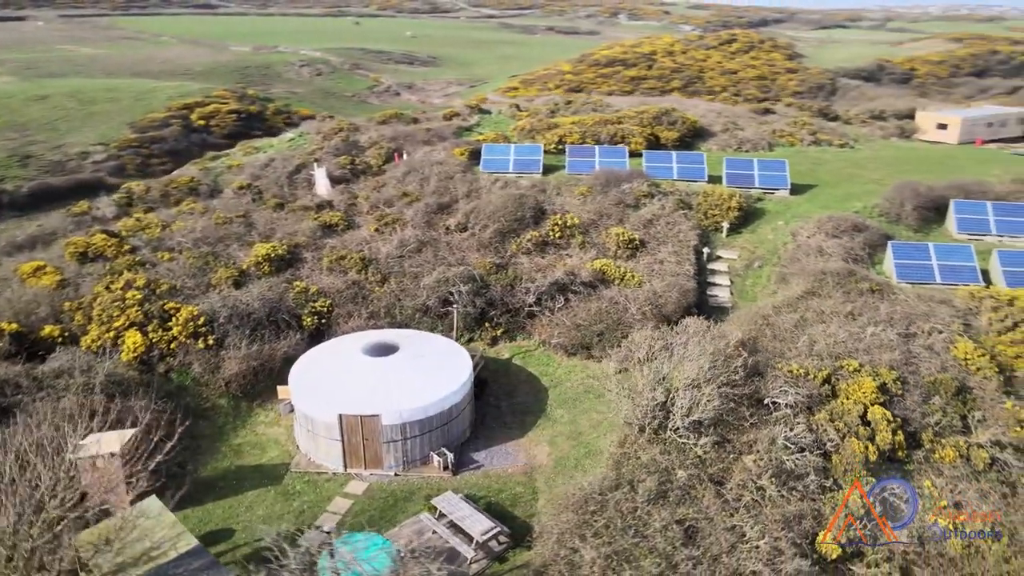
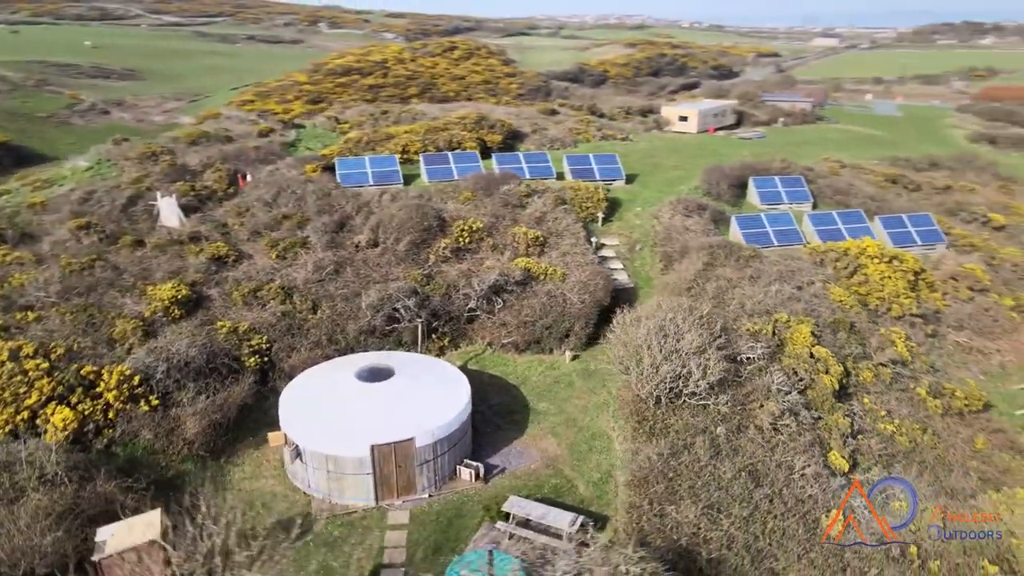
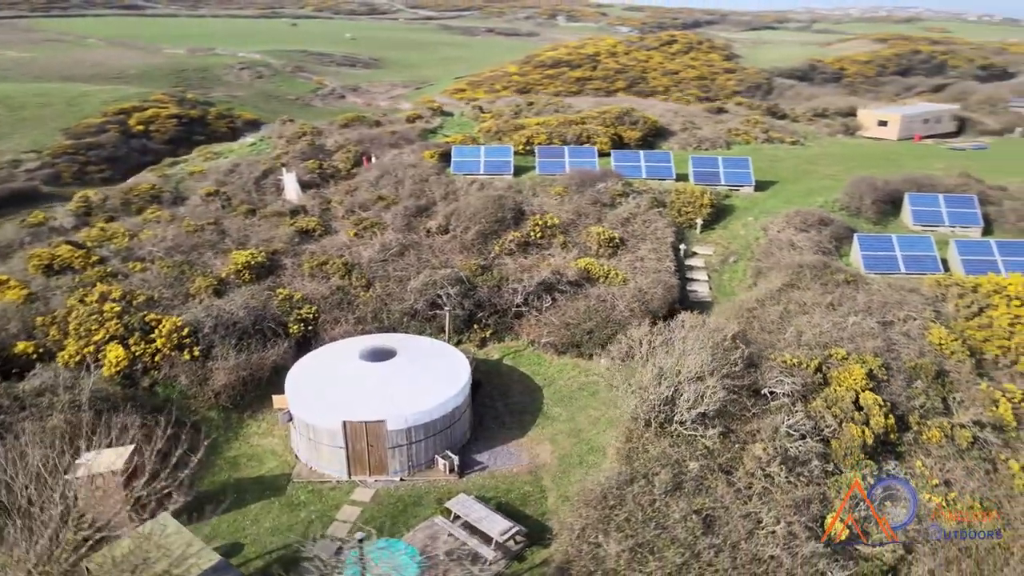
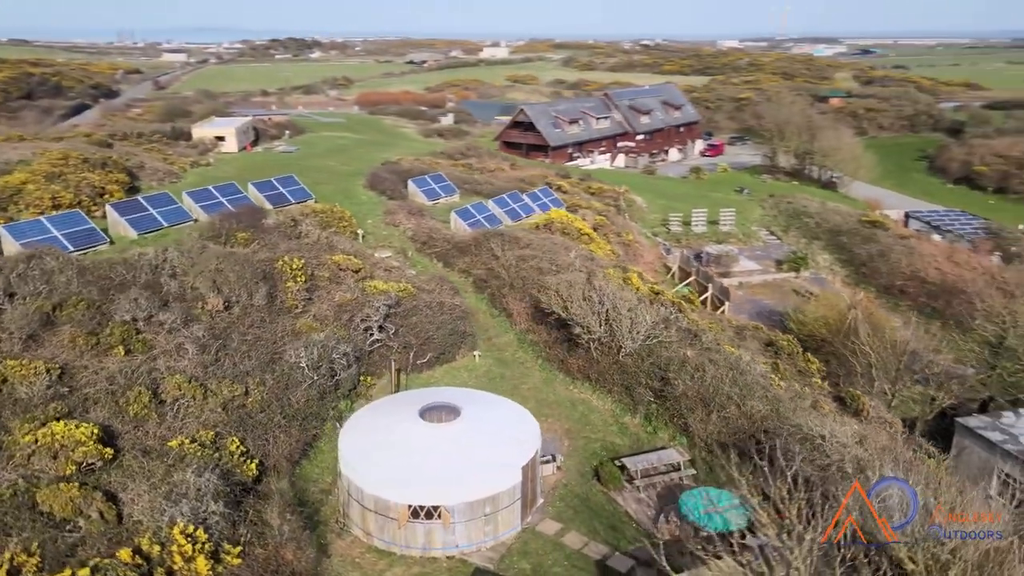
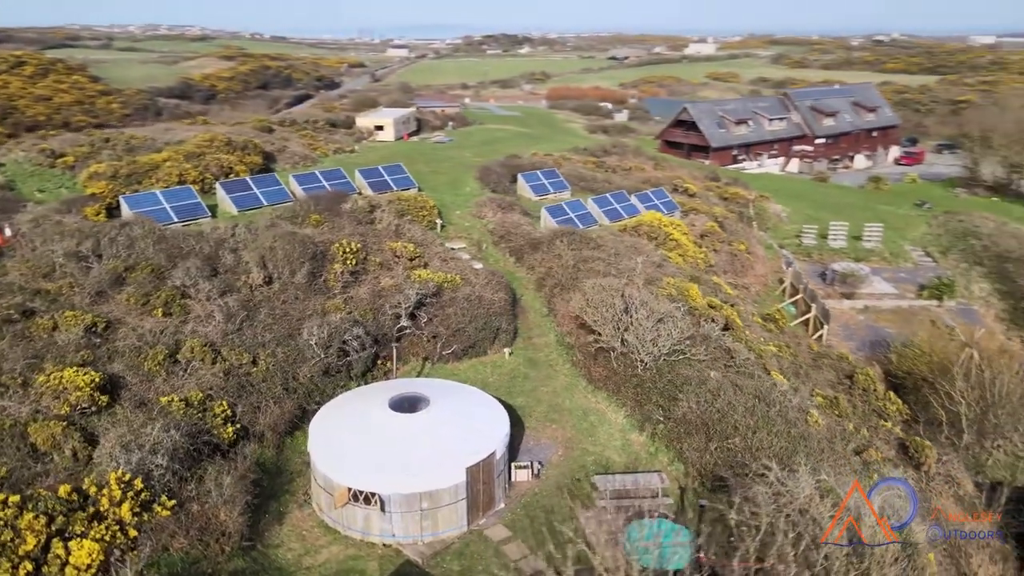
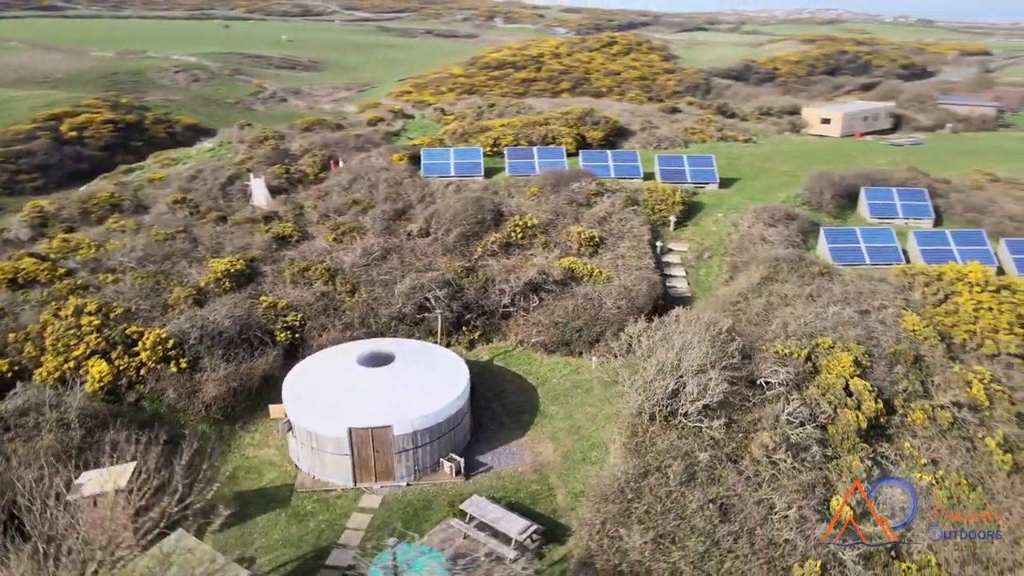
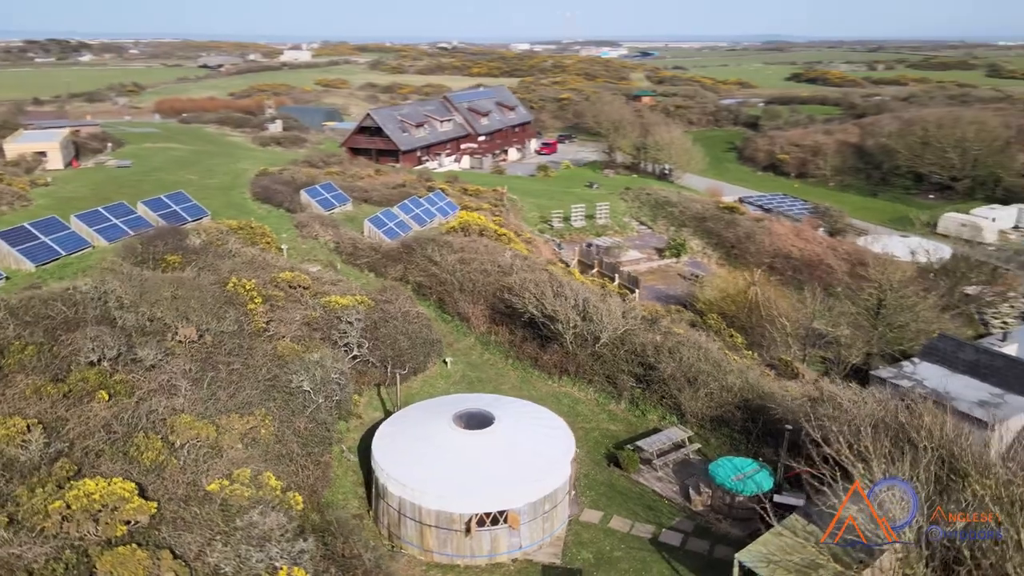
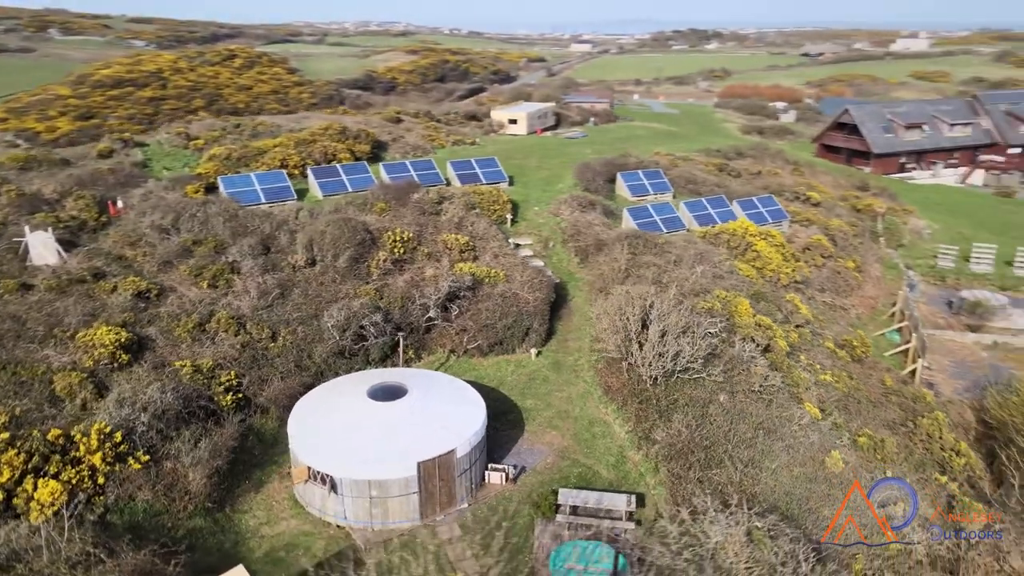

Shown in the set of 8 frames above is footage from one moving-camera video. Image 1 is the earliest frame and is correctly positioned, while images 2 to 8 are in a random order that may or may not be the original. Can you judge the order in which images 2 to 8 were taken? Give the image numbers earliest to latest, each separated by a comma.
3, 6, 2, 8, 5, 4, 7
